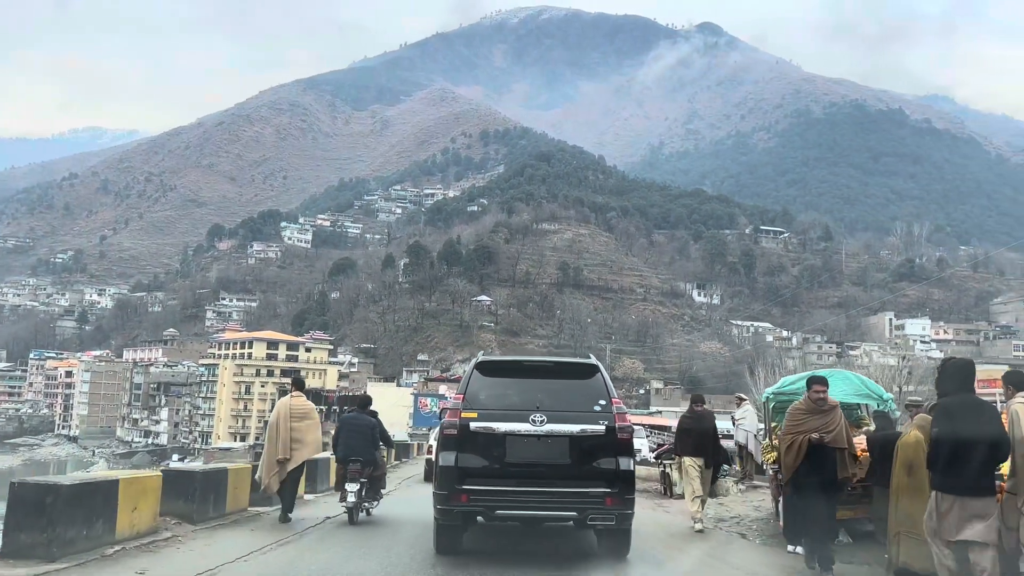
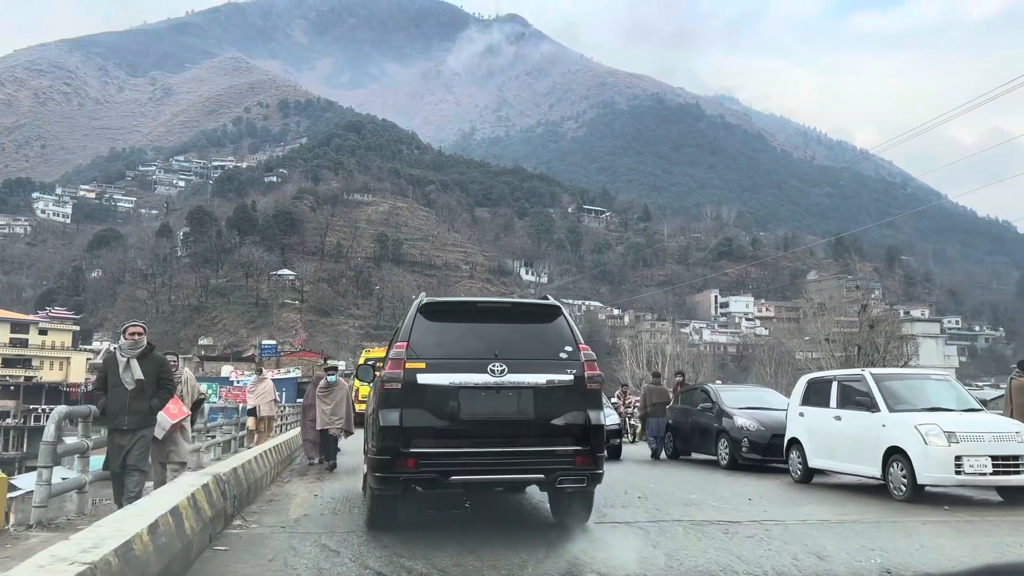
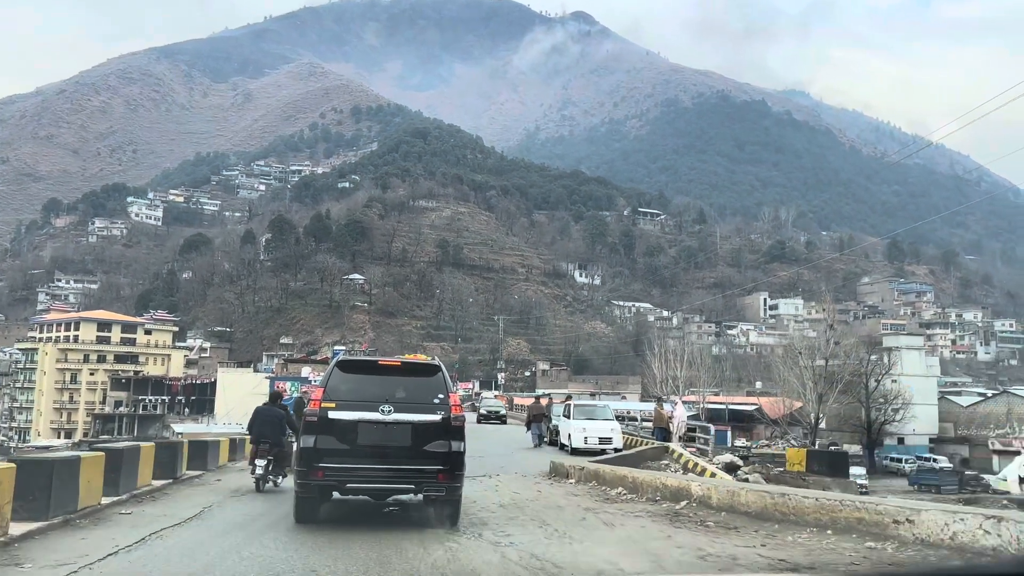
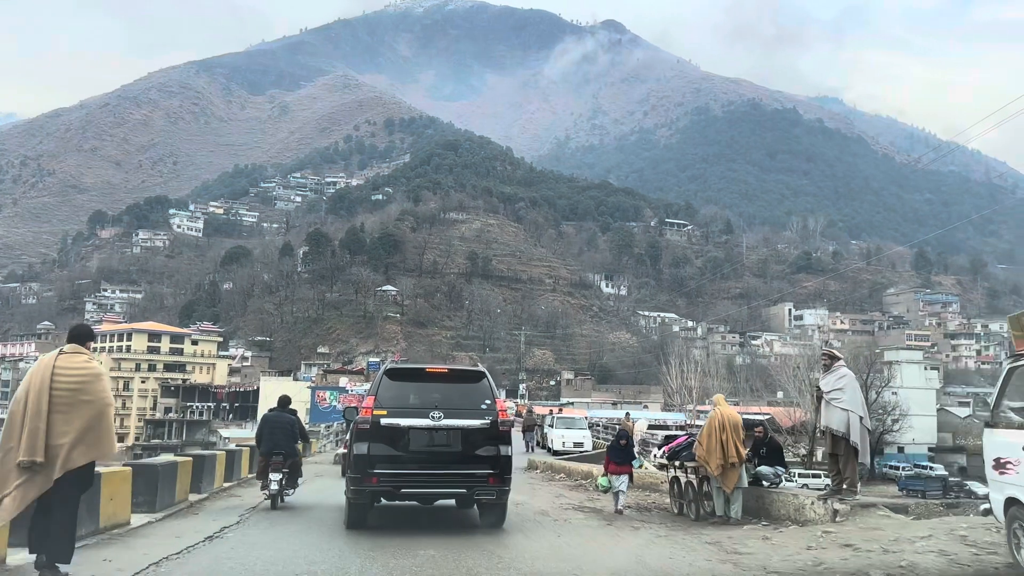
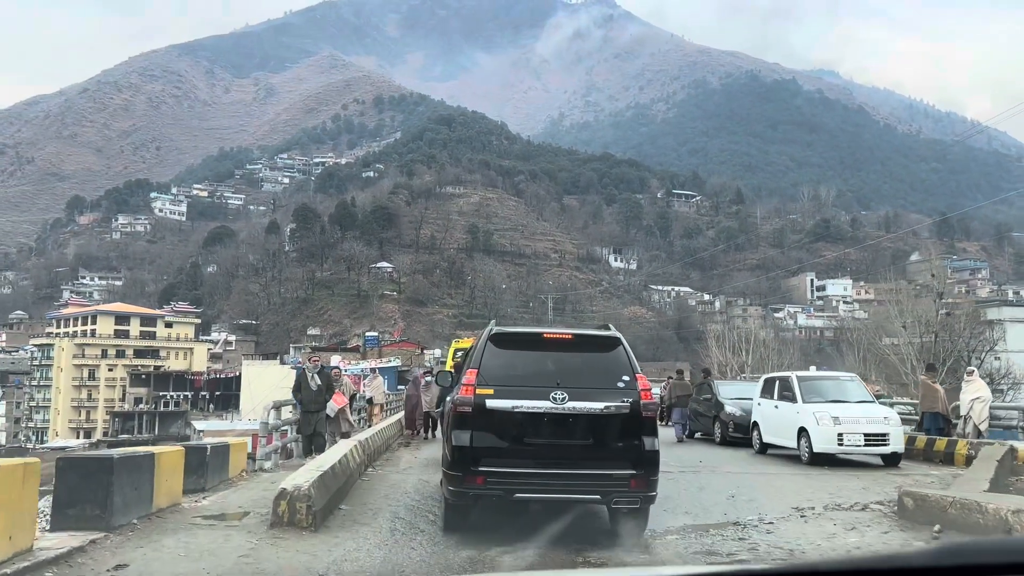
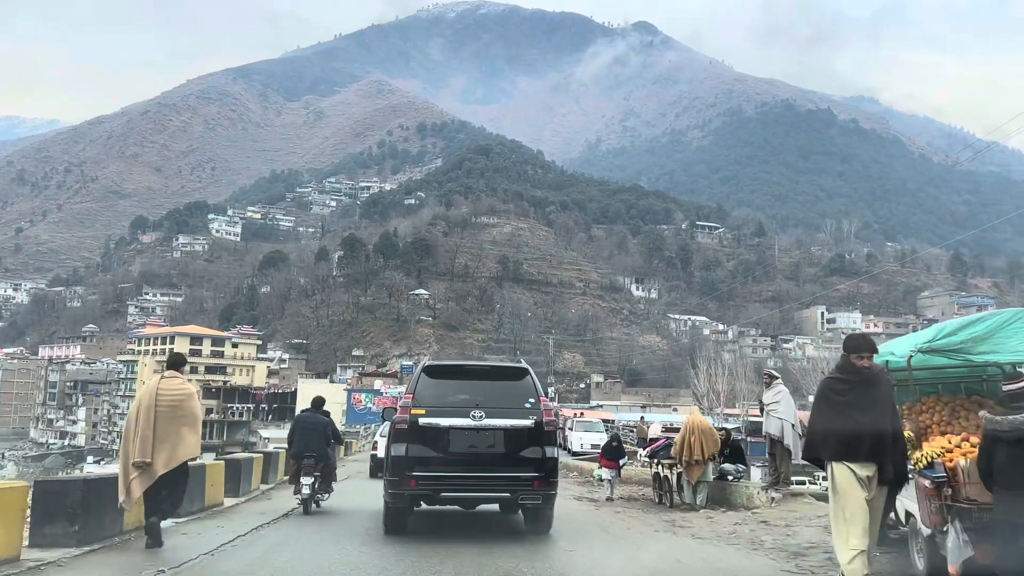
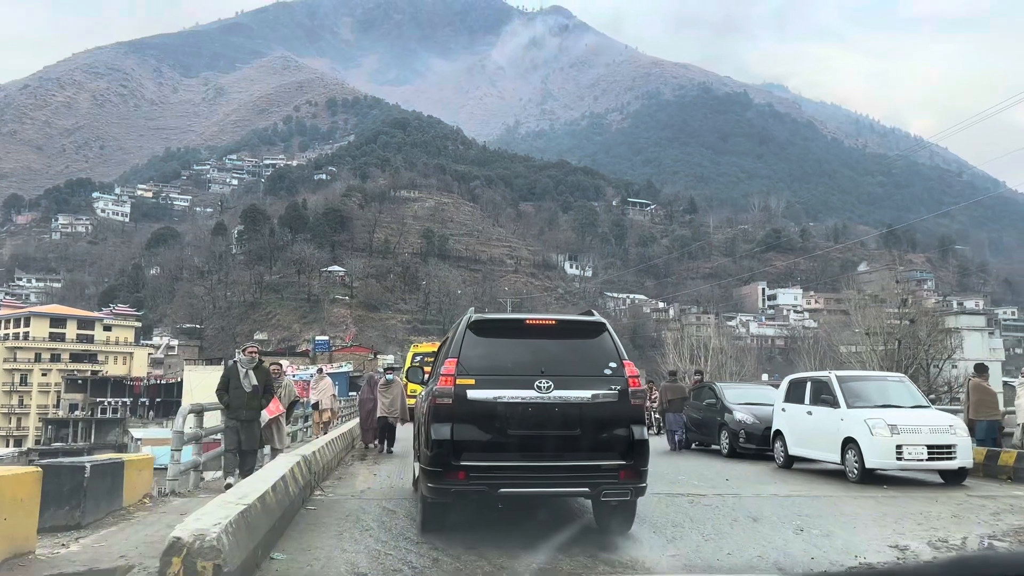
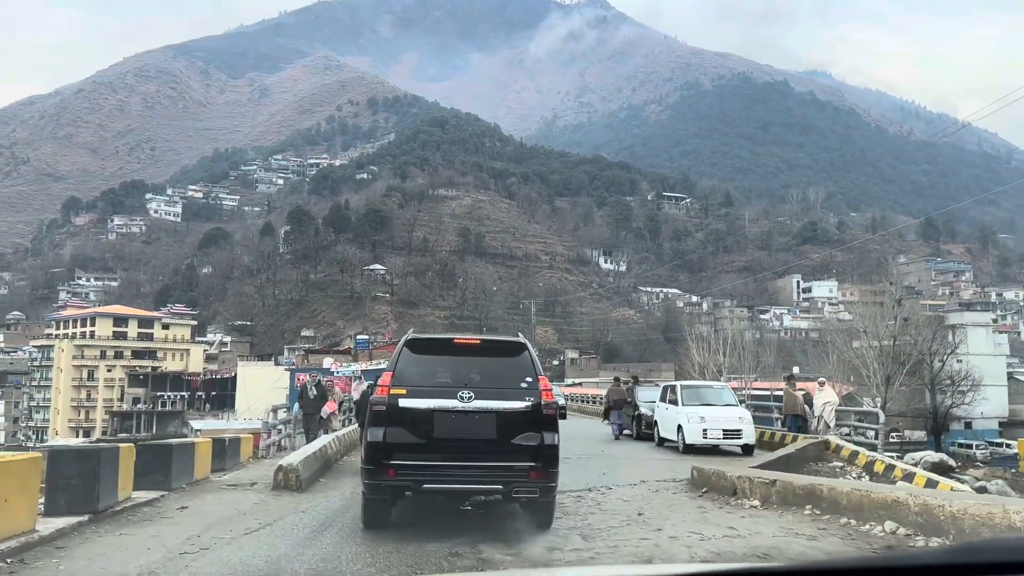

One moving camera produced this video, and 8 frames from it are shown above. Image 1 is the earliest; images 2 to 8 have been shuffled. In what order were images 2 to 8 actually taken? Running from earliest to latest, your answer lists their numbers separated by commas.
6, 4, 3, 8, 5, 7, 2
